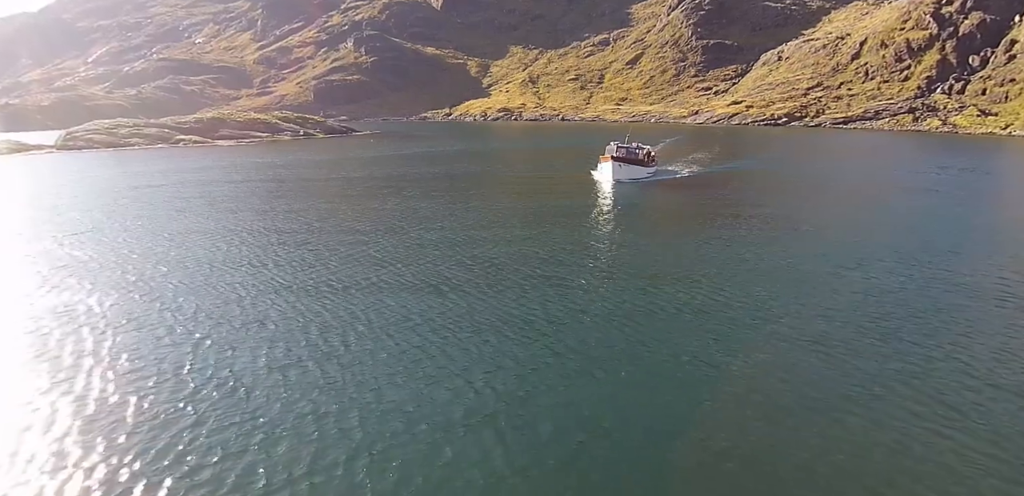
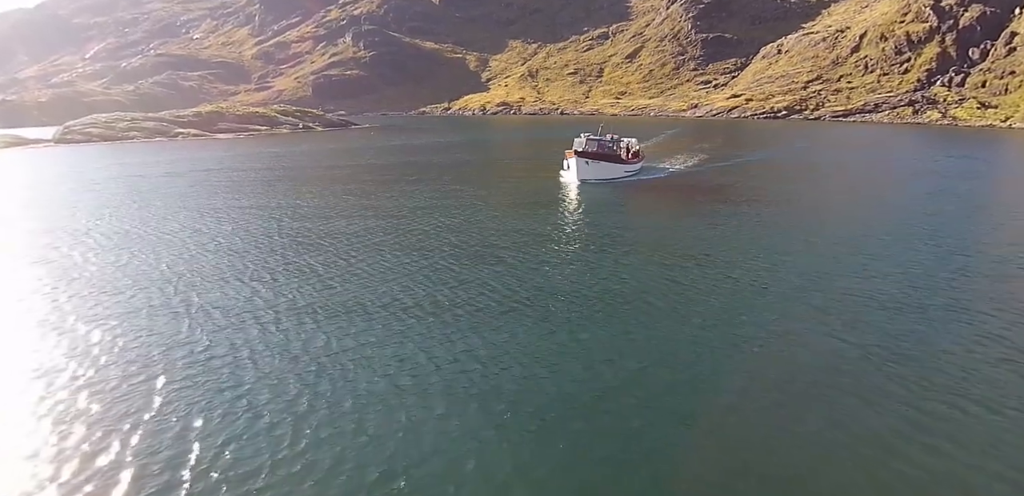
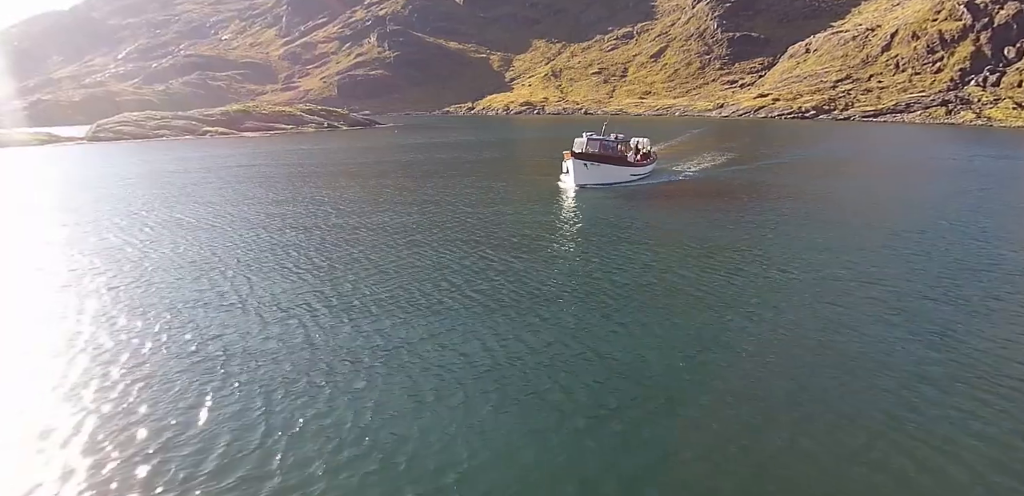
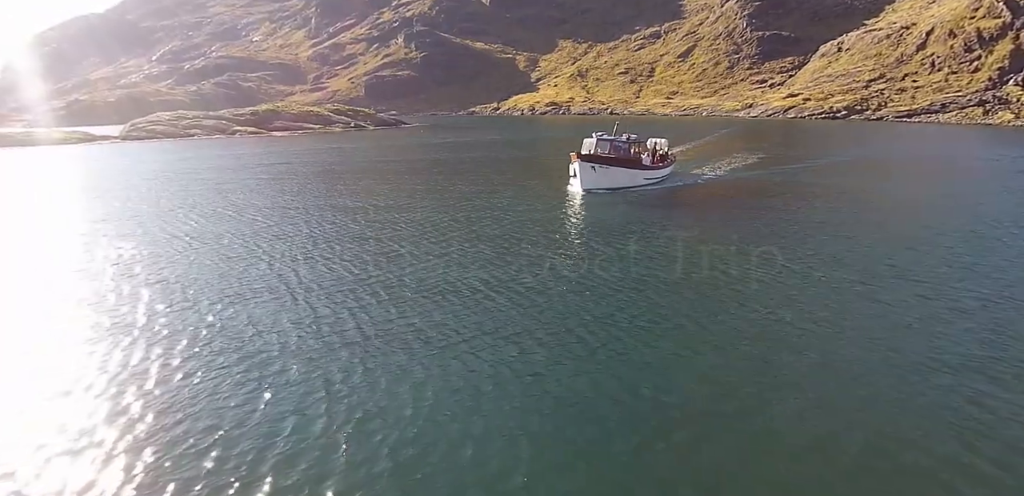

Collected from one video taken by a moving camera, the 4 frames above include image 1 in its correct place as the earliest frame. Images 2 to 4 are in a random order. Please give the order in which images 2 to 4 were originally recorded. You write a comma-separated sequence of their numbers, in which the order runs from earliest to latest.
2, 3, 4
